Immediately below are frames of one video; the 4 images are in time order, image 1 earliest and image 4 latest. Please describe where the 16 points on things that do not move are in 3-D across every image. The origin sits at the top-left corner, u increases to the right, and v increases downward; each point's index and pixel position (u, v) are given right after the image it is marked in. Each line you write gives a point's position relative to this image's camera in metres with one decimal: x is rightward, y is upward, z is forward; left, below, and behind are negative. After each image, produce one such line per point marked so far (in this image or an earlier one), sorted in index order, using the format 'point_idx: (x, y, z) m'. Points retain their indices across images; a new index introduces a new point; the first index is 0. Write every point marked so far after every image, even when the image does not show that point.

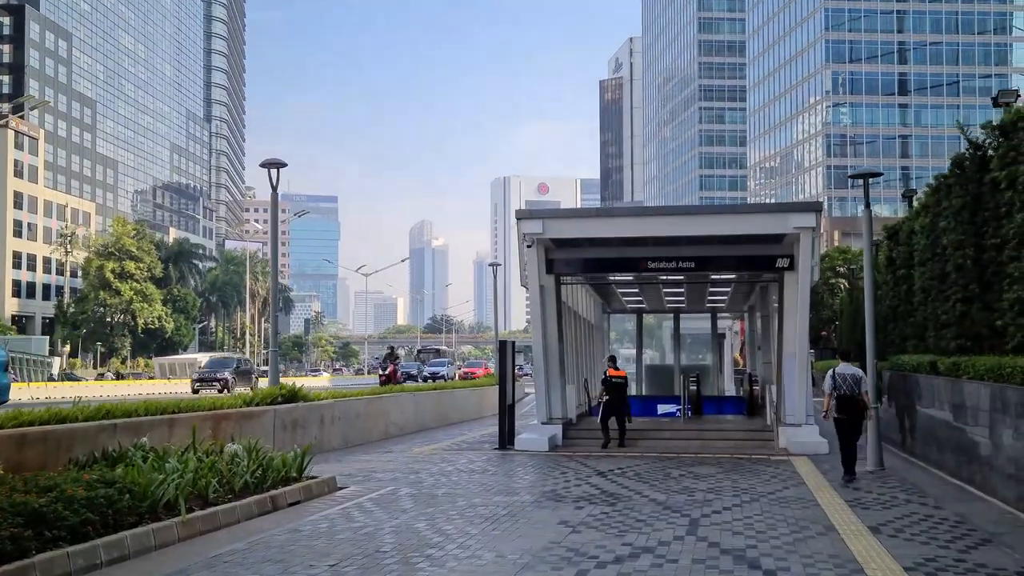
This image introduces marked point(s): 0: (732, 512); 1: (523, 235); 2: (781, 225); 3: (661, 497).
0: (+2.2, -2.2, +9.3) m
1: (+0.2, +0.9, +16.4) m
2: (+4.5, +1.1, +15.6) m
3: (+1.6, -2.3, +10.3) m
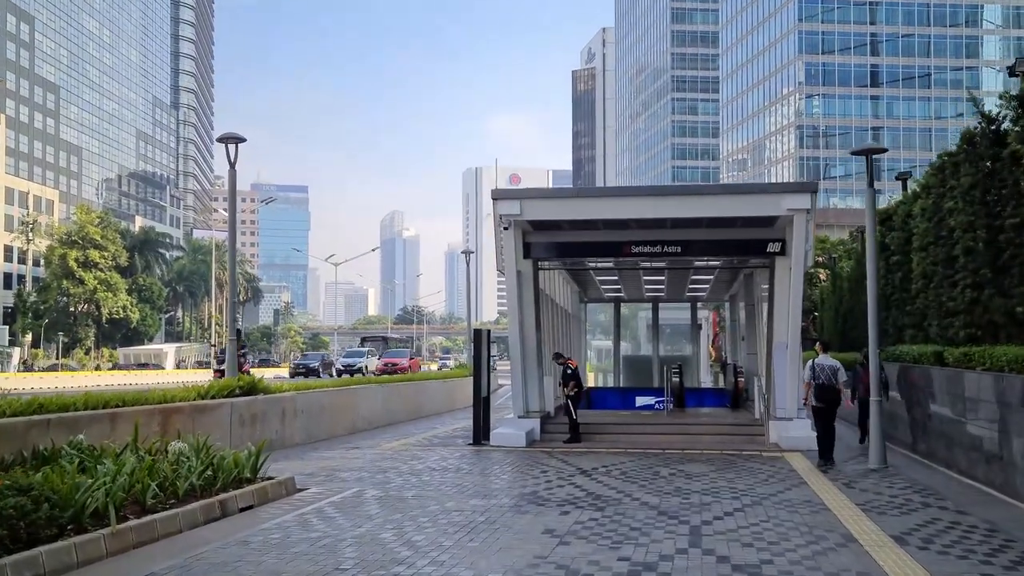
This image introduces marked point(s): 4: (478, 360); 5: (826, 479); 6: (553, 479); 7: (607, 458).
0: (+2.0, -2.0, +8.4) m
1: (-0.2, +1.2, +15.4) m
2: (+4.1, +1.3, +14.7) m
3: (+1.4, -2.1, +9.4) m
4: (-0.5, -1.2, +15.8) m
5: (+3.6, -2.2, +10.8) m
6: (+0.5, -2.3, +11.2) m
7: (+1.4, -2.4, +13.3) m
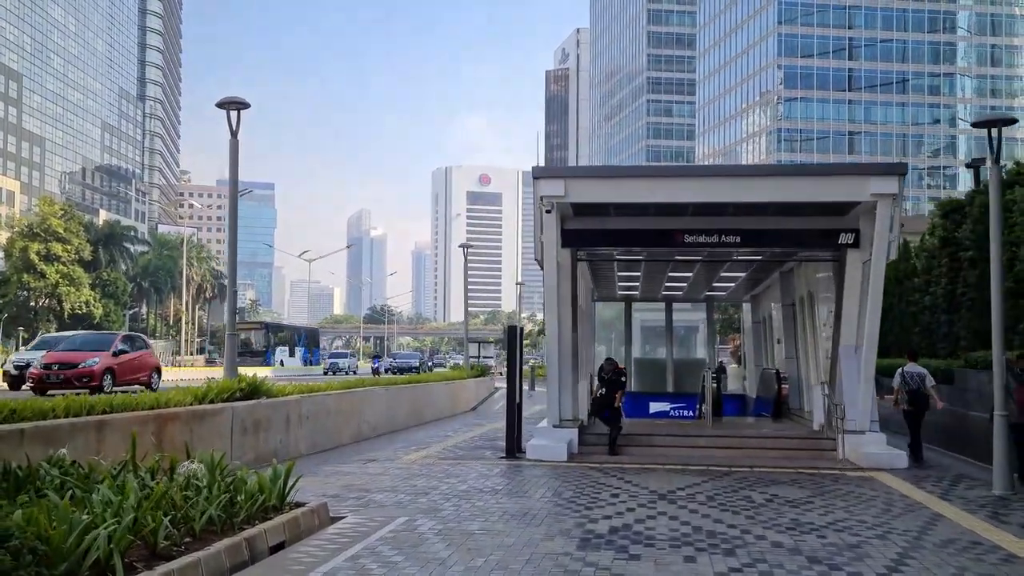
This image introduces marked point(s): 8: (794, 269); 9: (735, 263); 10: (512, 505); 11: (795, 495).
0: (+2.8, -1.9, +6.6) m
1: (+0.4, +1.3, +13.5) m
2: (+4.7, +1.3, +13.0) m
3: (+2.2, -2.0, +7.6) m
4: (+0.1, -1.1, +13.9) m
5: (+4.3, -2.1, +9.1) m
6: (+1.2, -2.2, +9.4) m
7: (+2.0, -2.3, +11.5) m
8: (+5.7, +0.4, +19.2) m
9: (+4.6, +0.5, +19.4) m
10: (0.0, -2.2, +9.5) m
11: (+3.0, -2.2, +10.2) m
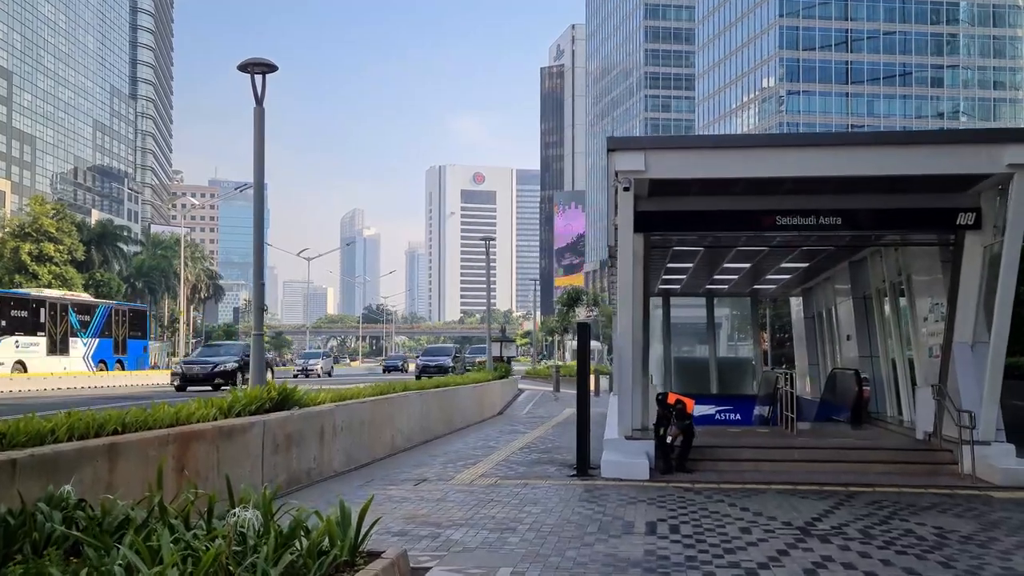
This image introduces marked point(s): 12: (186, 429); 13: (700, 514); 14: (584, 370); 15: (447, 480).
0: (+3.7, -1.8, +4.7) m
1: (+1.3, +1.4, +11.6) m
2: (+5.6, +1.5, +11.2) m
3: (+3.1, -1.9, +5.7) m
4: (+0.9, -1.0, +12.0) m
5: (+5.3, -2.0, +7.3) m
6: (+2.1, -2.0, +7.5) m
7: (+2.9, -2.2, +9.6) m
8: (+6.5, +0.6, +17.3) m
9: (+5.4, +0.7, +17.5) m
10: (+0.9, -2.1, +7.6) m
11: (+4.0, -2.1, +8.3) m
12: (-3.0, -1.3, +8.9) m
13: (+1.8, -2.2, +9.2) m
14: (+0.9, -1.0, +12.1) m
15: (-0.8, -2.4, +11.8) m
